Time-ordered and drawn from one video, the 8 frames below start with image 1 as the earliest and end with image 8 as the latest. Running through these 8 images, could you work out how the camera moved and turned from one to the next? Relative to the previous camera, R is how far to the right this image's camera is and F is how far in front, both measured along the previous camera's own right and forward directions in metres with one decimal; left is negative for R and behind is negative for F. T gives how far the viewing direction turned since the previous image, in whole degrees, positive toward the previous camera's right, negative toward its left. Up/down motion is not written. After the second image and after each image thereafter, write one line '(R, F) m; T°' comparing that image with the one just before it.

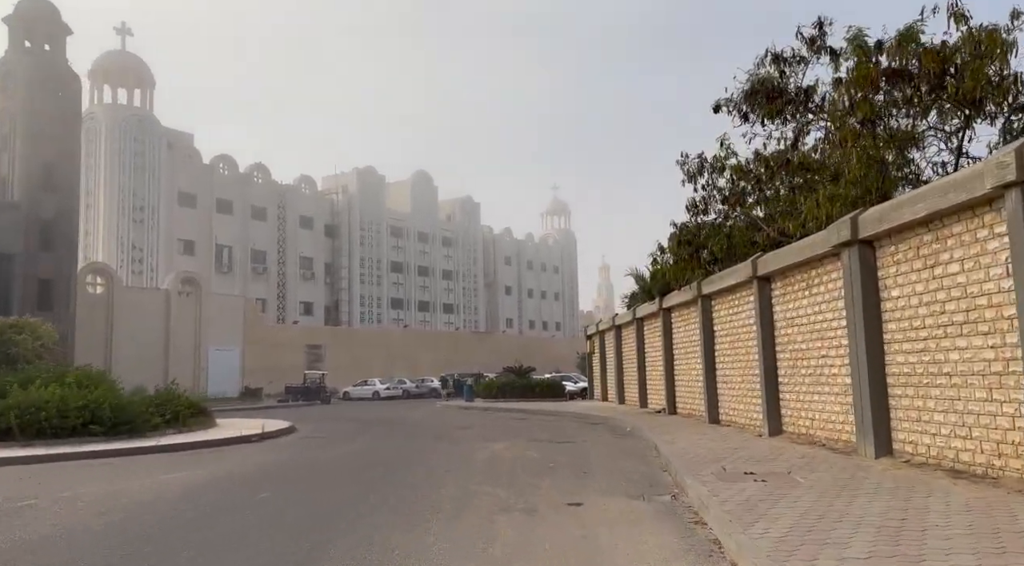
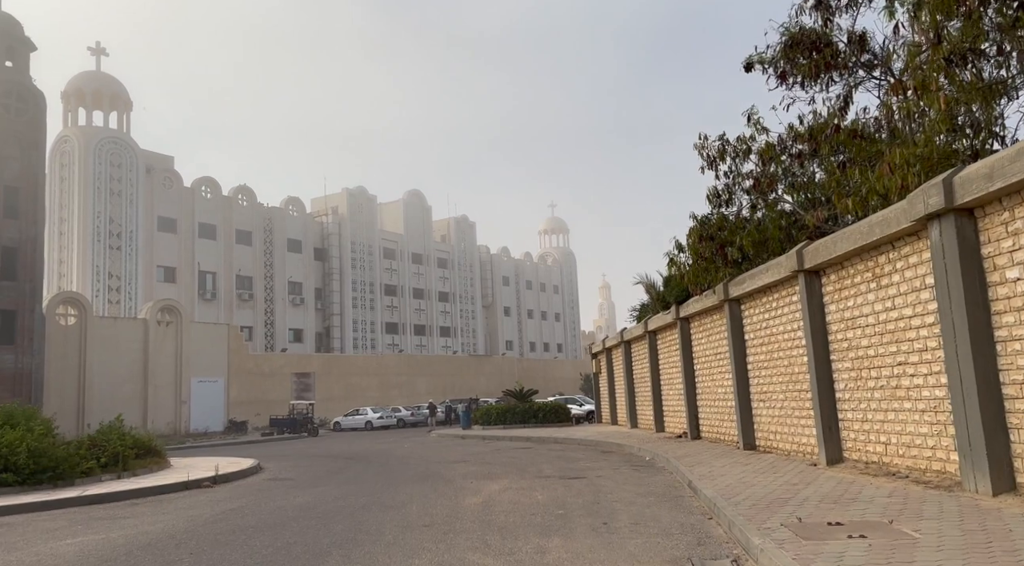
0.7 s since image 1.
(+0.1, +1.9) m; 0°
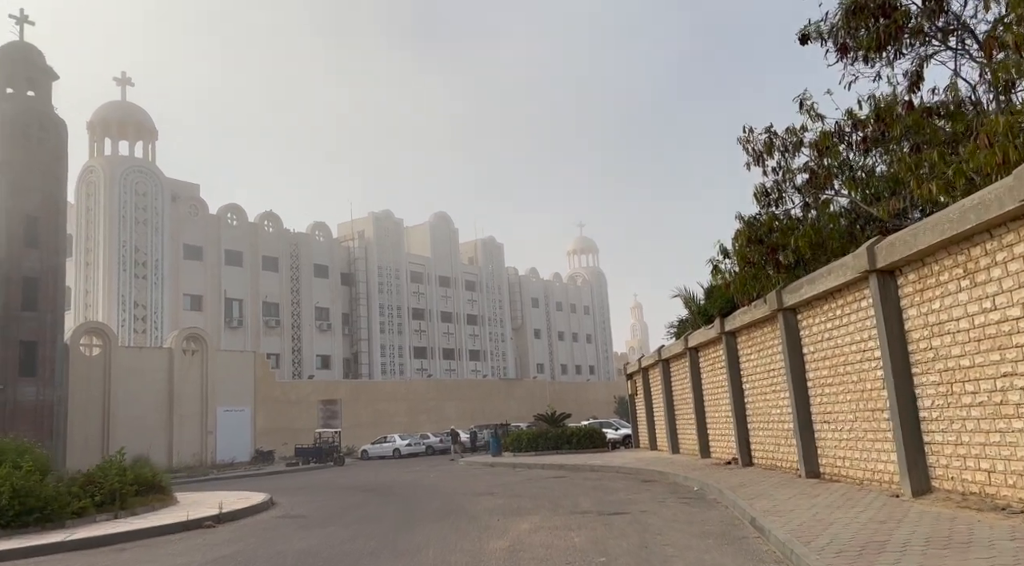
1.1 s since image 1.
(0.0, +1.0) m; -2°
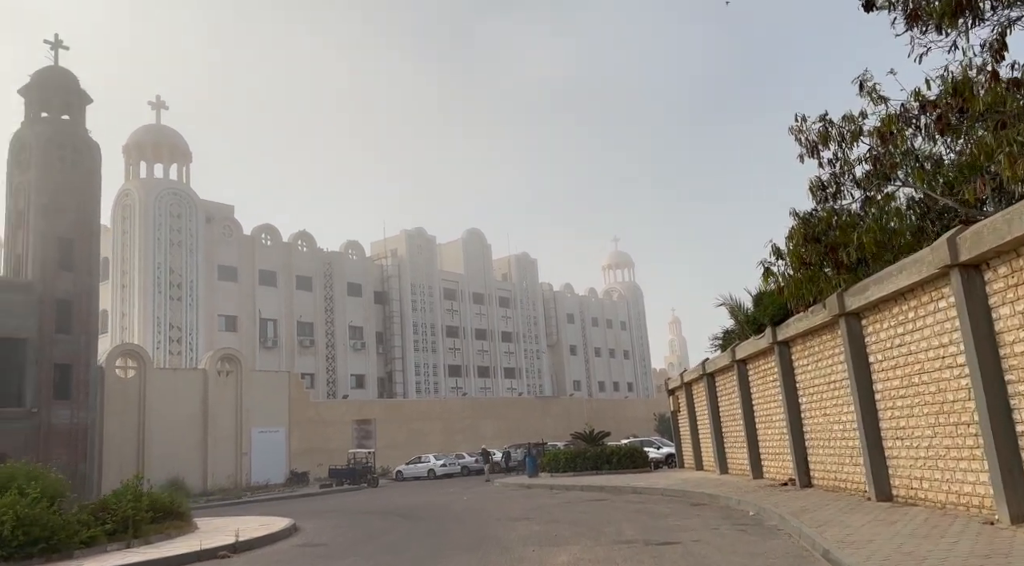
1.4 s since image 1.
(0.0, +0.7) m; -3°
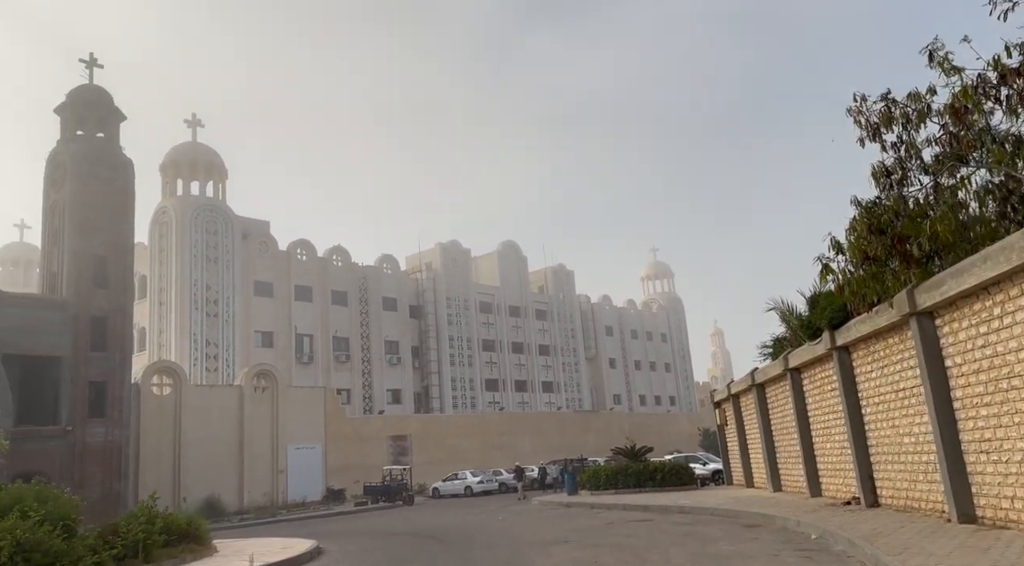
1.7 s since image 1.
(+0.1, +0.7) m; -3°
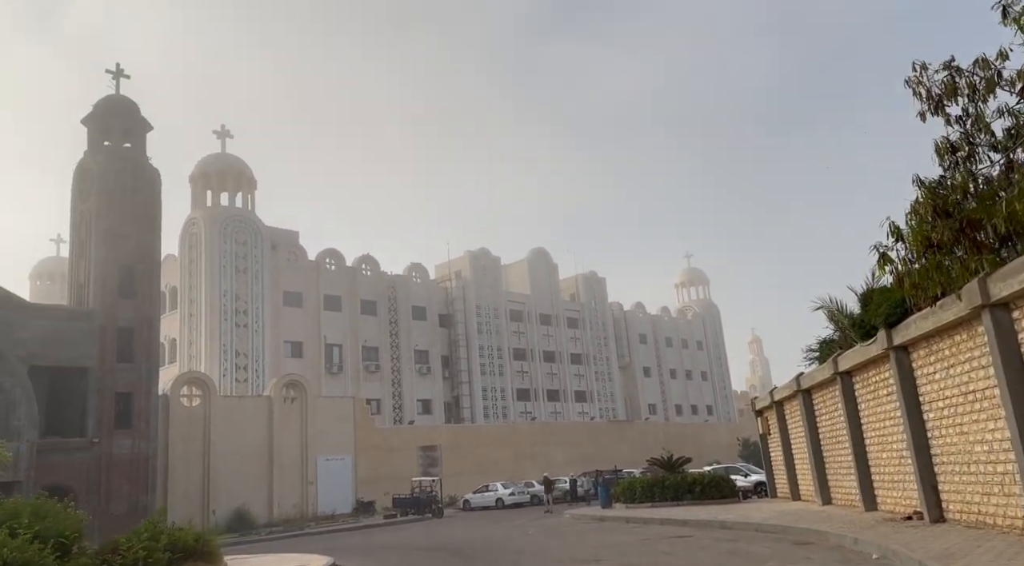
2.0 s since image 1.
(+0.1, +0.7) m; -2°
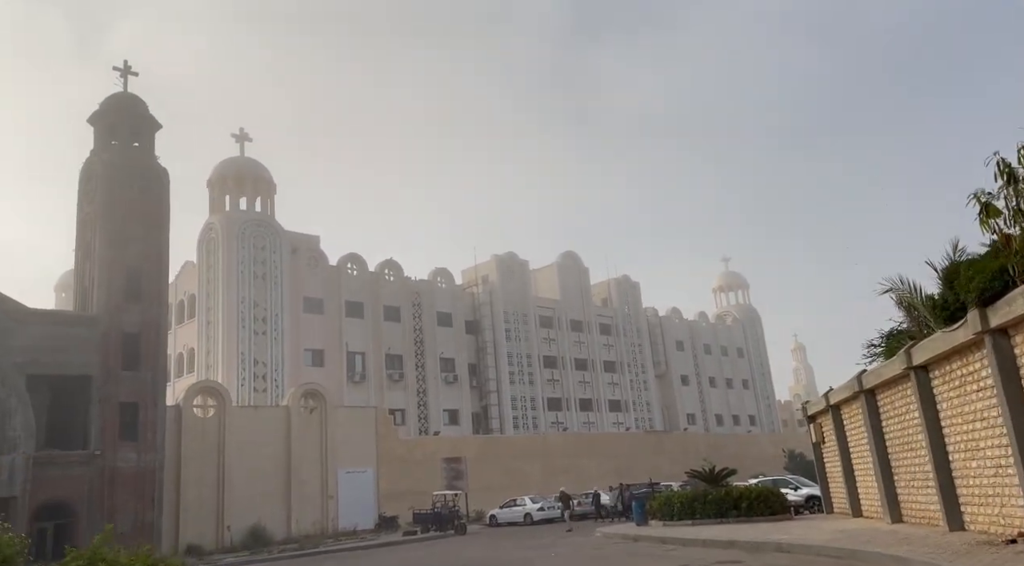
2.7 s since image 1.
(+0.3, +1.7) m; -3°
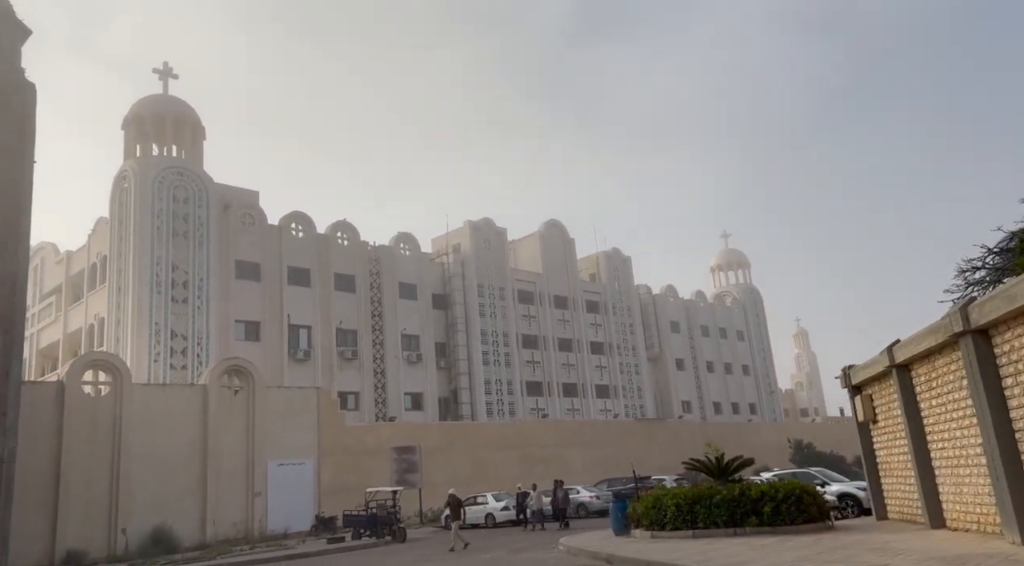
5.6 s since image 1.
(+1.1, +5.2) m; 0°
